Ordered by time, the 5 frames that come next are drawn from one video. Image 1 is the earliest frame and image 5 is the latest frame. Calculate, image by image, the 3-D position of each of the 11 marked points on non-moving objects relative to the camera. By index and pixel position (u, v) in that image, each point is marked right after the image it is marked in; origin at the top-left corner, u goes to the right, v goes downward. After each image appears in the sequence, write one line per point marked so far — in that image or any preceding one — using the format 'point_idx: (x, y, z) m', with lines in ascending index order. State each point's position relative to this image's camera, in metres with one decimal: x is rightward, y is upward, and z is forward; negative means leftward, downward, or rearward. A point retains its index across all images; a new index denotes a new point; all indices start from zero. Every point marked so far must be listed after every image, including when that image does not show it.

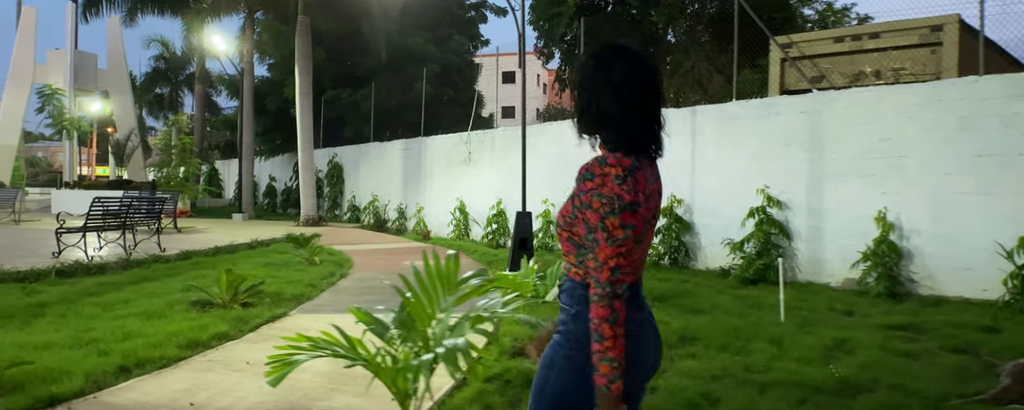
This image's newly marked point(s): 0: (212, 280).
0: (-3.0, -0.8, +6.5) m
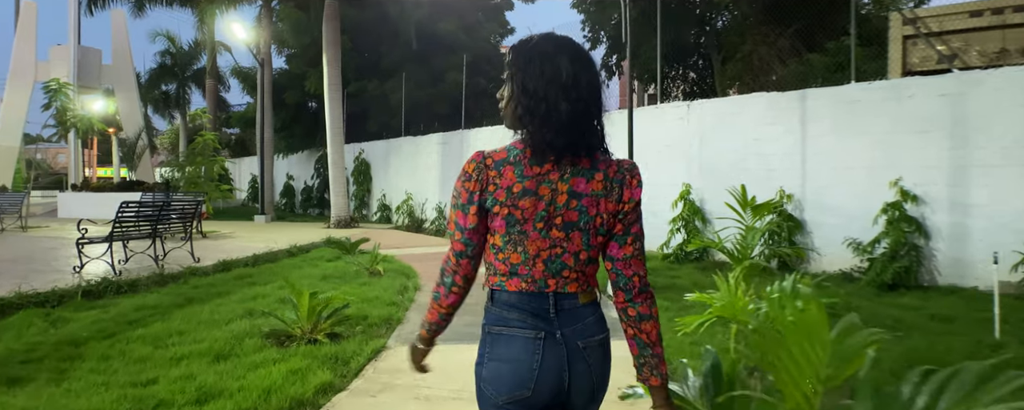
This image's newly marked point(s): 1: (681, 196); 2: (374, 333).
0: (-2.0, -0.8, +5.3) m
1: (+2.3, +0.1, +8.6) m
2: (-1.0, -0.9, +4.6) m
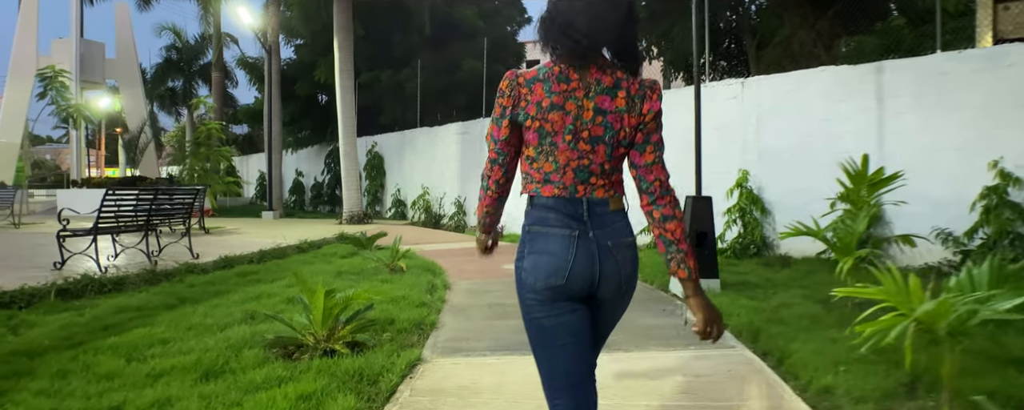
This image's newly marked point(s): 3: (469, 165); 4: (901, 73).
0: (-1.6, -0.7, +4.5) m
1: (+2.7, +0.3, +7.6) m
2: (-0.6, -0.8, +3.7) m
3: (-0.8, +0.8, +12.4) m
4: (+3.9, +1.3, +6.5) m
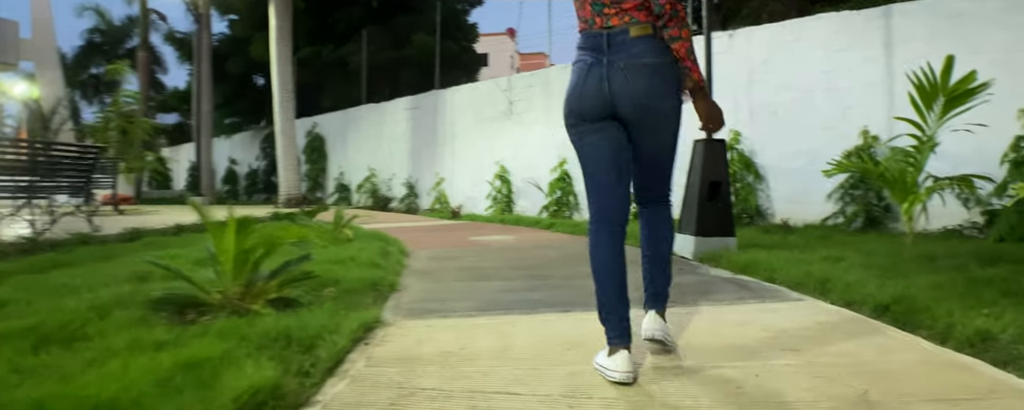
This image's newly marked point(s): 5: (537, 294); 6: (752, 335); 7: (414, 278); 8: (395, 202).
0: (-1.7, -0.3, +3.3) m
1: (+2.3, +0.6, +6.9) m
2: (-0.6, -0.4, +2.6) m
3: (-1.6, +1.1, +11.3) m
4: (+3.7, +1.7, +5.8) m
5: (+0.1, -0.4, +3.0) m
6: (+0.8, -0.4, +2.1) m
7: (-0.5, -0.4, +3.5) m
8: (-2.2, +0.1, +12.1) m
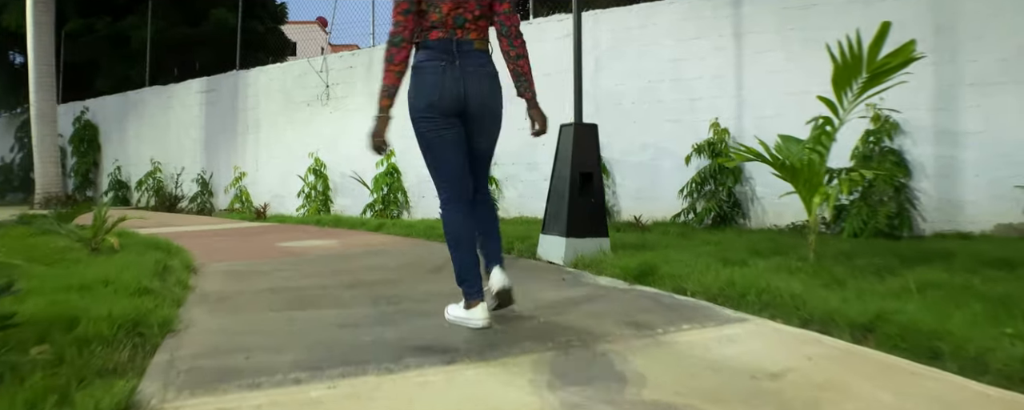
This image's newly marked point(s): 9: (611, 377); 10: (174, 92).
0: (-2.2, -0.3, +1.9) m
1: (+0.6, +0.7, +6.5) m
2: (-1.0, -0.4, +1.5) m
3: (-4.4, +1.1, +9.6) m
4: (+2.2, +1.8, +5.8) m
5: (-0.4, -0.4, +2.2) m
6: (+0.5, -0.4, +1.5) m
7: (-1.2, -0.4, +2.4) m
8: (-5.2, 0.0, +10.2) m
9: (+0.2, -0.4, +1.6) m
10: (-5.4, +1.8, +10.2) m
